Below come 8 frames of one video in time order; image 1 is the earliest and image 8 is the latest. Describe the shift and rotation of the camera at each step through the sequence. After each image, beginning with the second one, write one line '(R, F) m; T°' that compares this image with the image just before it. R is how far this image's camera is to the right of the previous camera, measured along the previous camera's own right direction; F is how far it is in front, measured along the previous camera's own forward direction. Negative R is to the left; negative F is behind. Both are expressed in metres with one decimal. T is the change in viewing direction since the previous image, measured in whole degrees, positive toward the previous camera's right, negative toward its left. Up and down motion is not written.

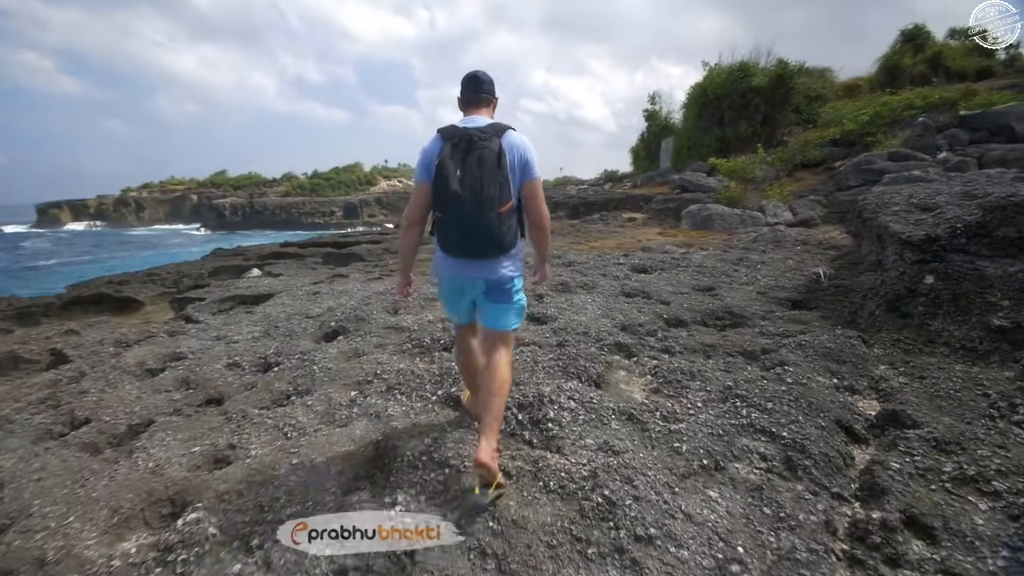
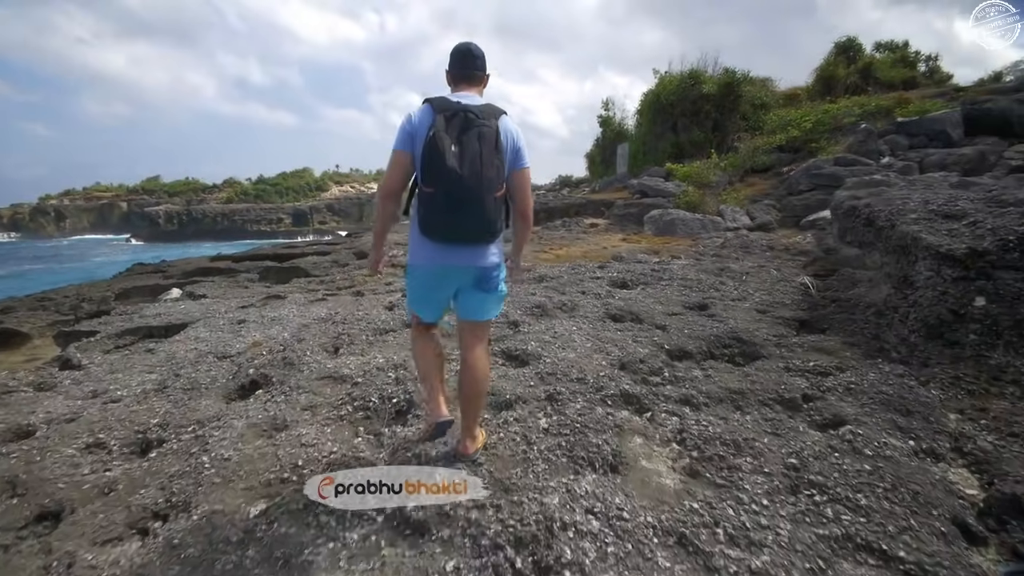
(-0.1, +1.2) m; +5°
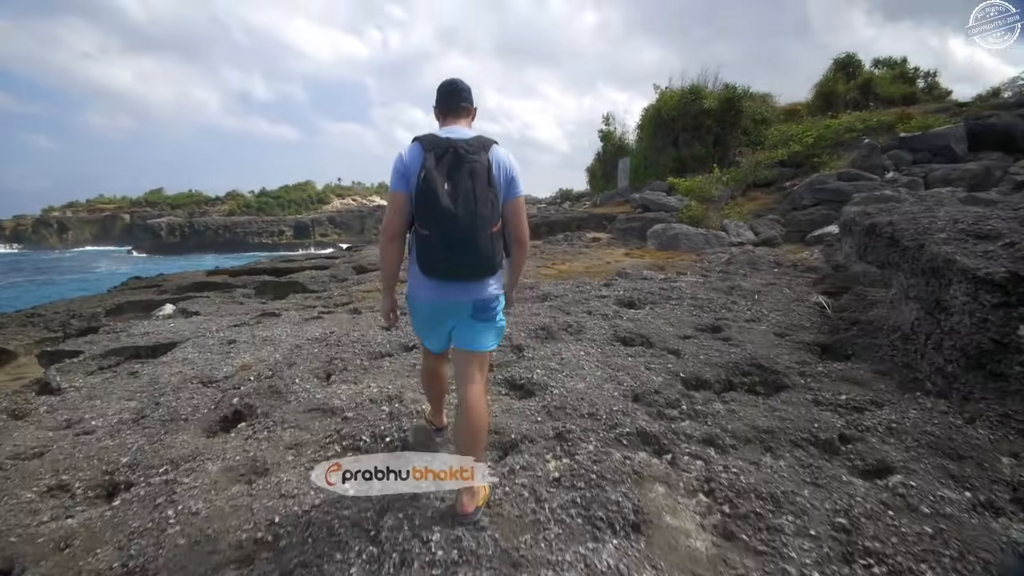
(0.0, +0.3) m; 0°
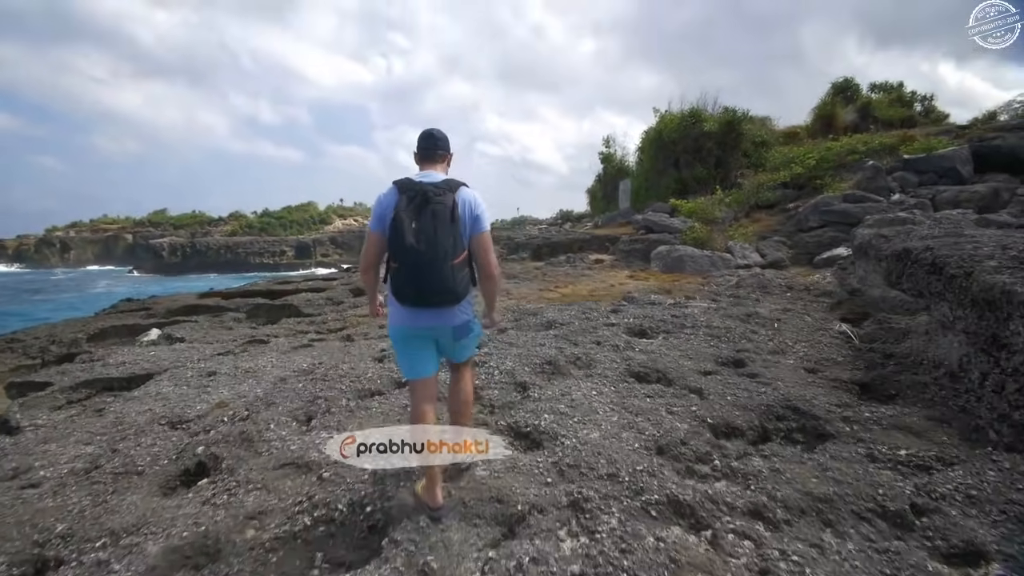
(0.0, +0.5) m; 0°
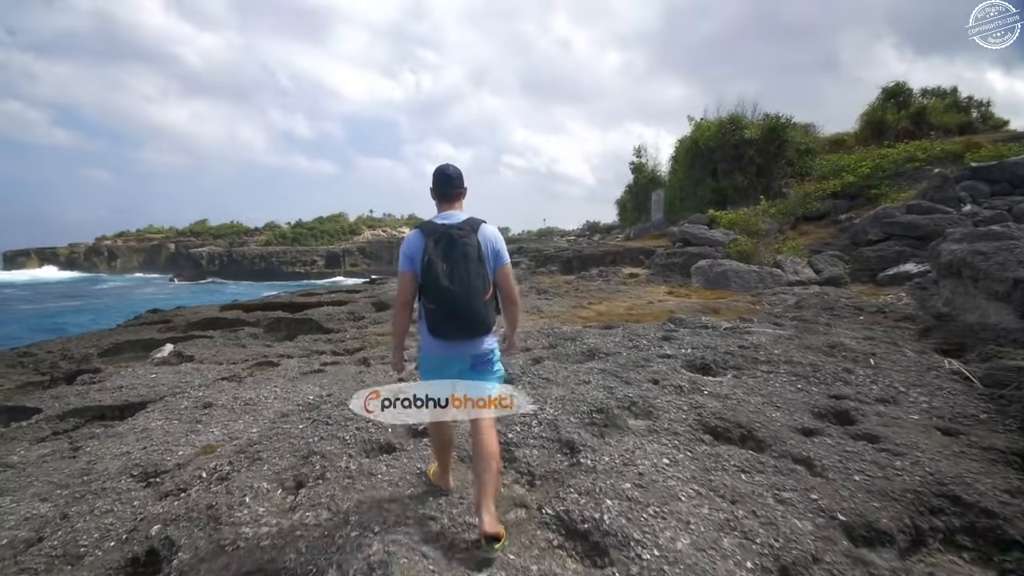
(-0.2, +1.1) m; -3°
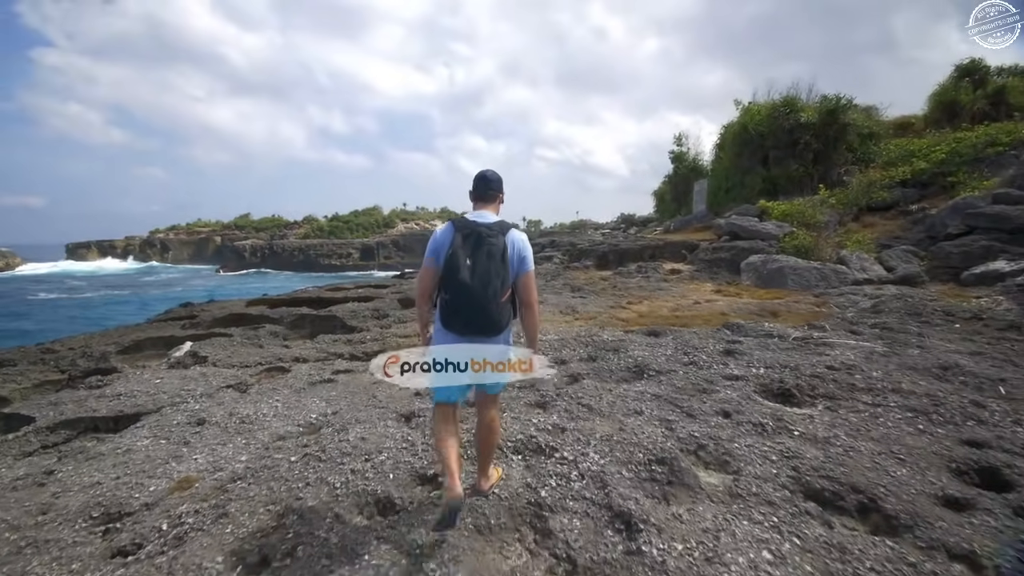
(0.0, +1.1) m; -4°
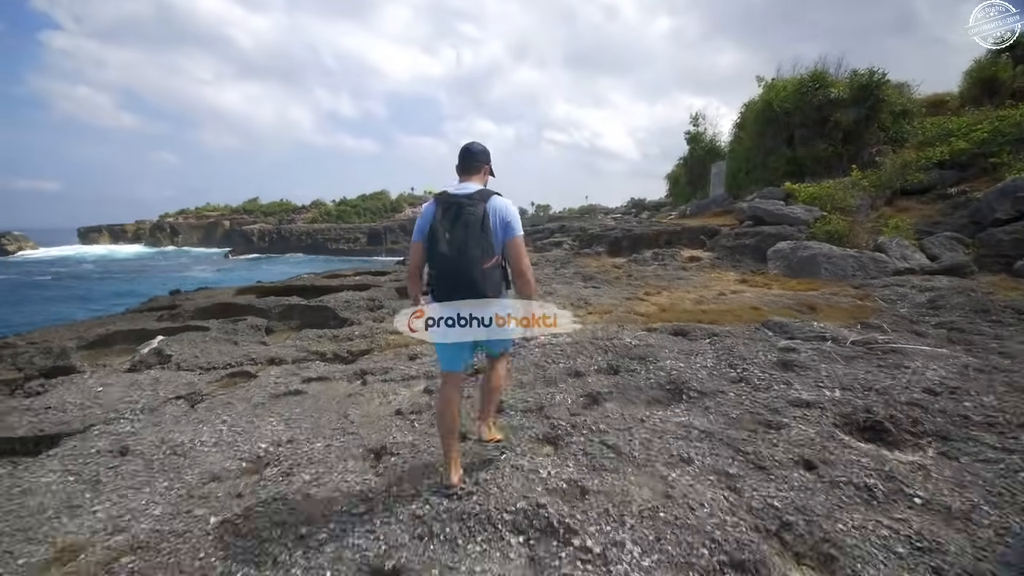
(+0.1, +1.3) m; -1°
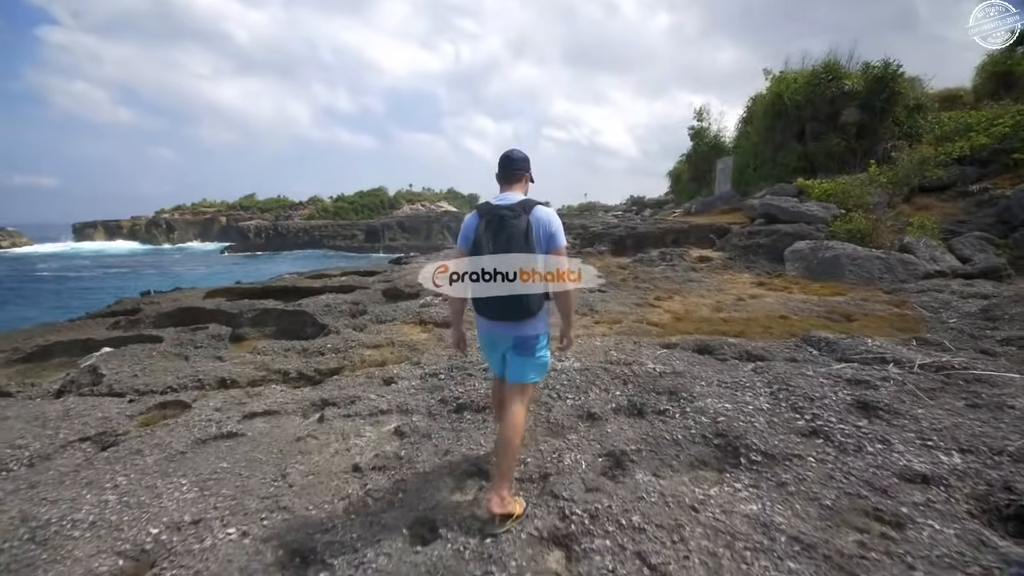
(0.0, +1.3) m; 0°
